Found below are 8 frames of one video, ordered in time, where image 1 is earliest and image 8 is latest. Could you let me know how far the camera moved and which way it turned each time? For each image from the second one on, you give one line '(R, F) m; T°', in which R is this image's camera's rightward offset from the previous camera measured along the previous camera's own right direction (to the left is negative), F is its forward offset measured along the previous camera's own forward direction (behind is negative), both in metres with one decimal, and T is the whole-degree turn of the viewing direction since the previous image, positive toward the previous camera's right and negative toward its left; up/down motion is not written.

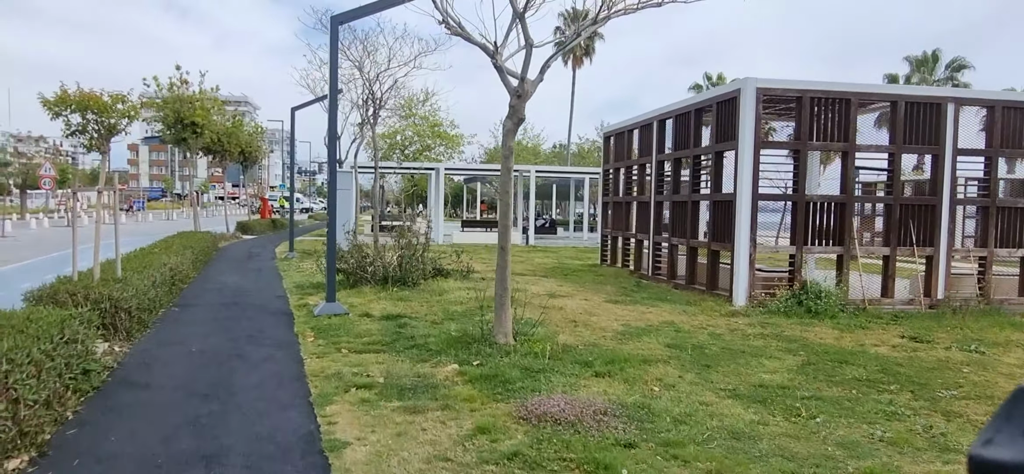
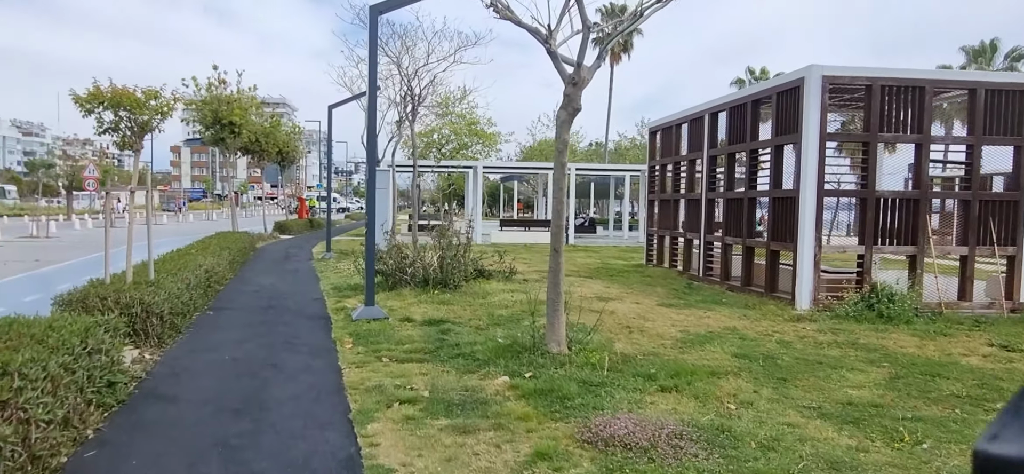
(-0.2, +0.6) m; -3°
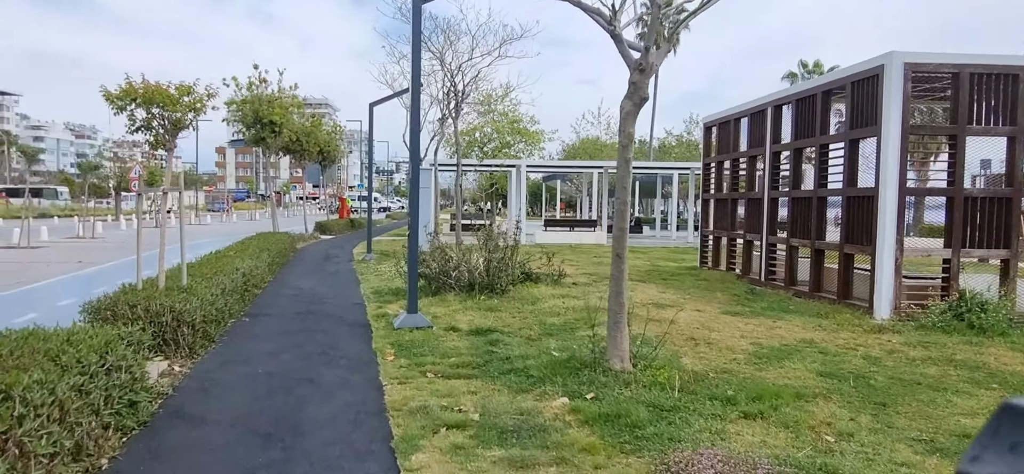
(-0.2, +0.7) m; -3°
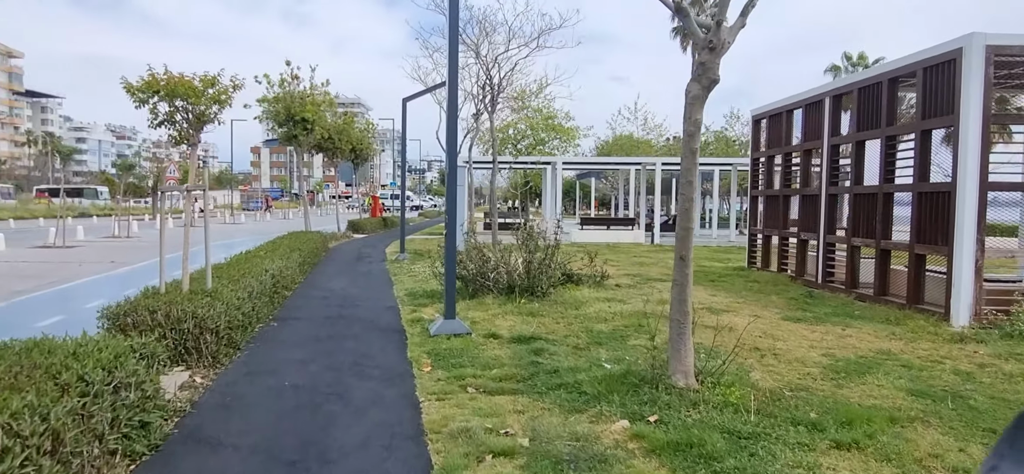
(-0.1, +0.6) m; -2°
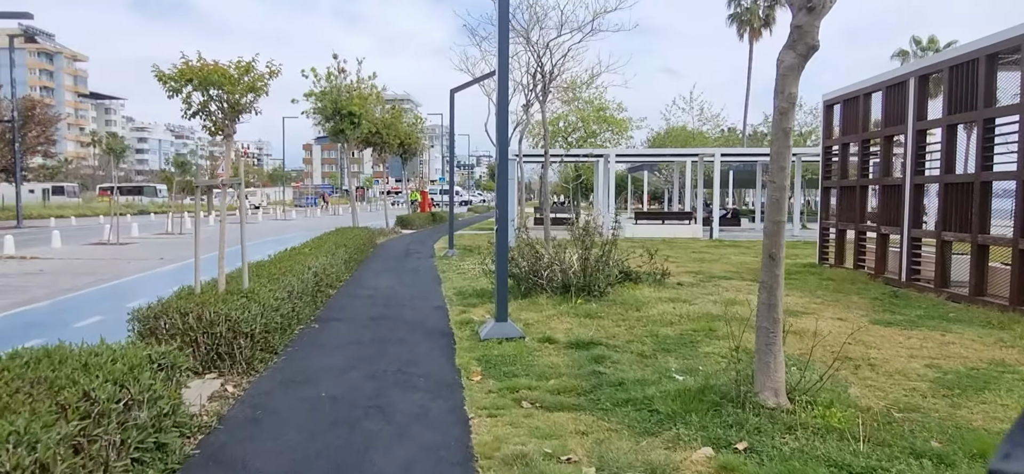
(-0.1, +0.7) m; -4°
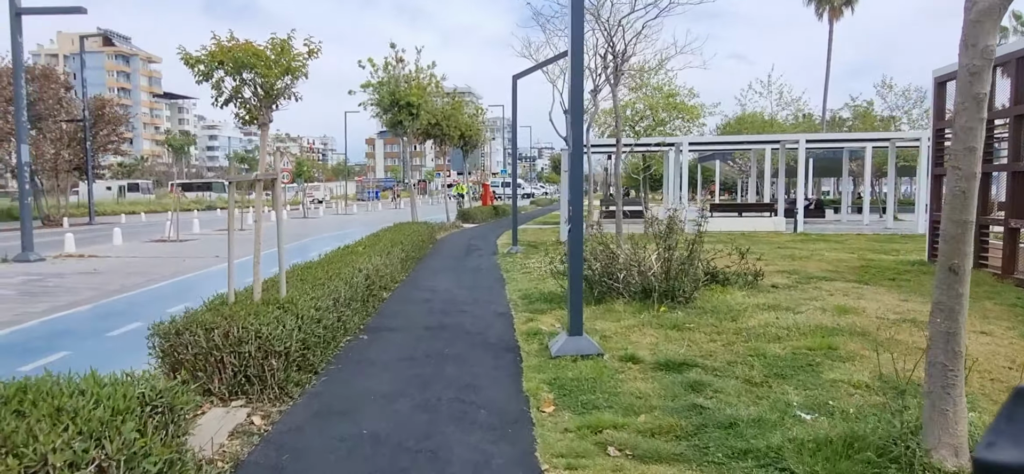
(-0.1, +1.1) m; -5°
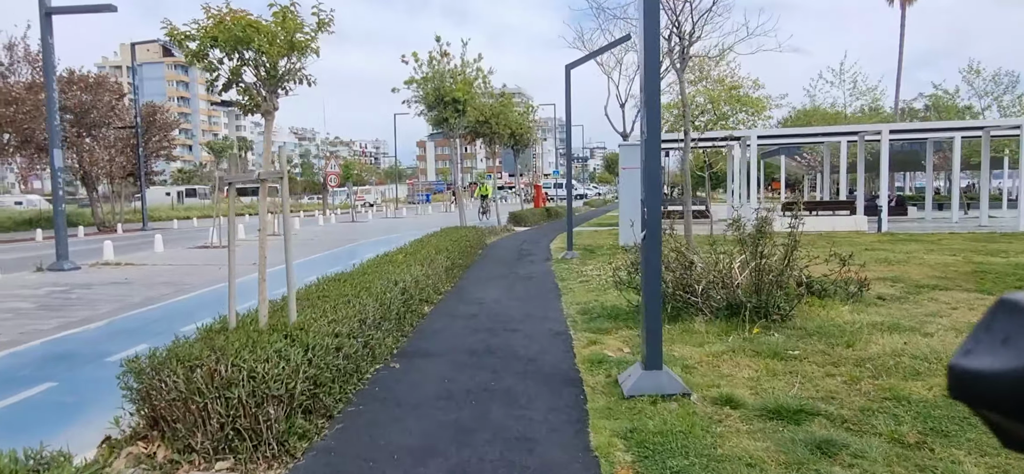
(-0.1, +1.2) m; -4°
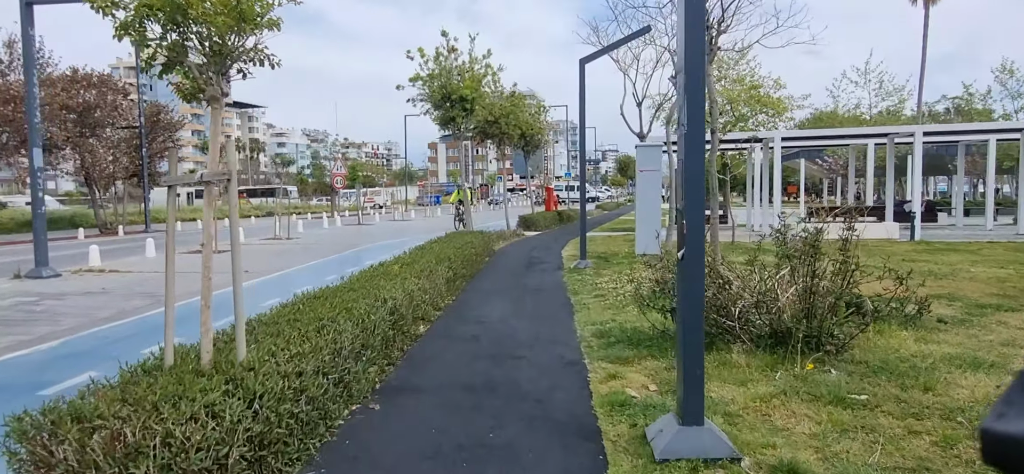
(0.0, +1.0) m; -1°
